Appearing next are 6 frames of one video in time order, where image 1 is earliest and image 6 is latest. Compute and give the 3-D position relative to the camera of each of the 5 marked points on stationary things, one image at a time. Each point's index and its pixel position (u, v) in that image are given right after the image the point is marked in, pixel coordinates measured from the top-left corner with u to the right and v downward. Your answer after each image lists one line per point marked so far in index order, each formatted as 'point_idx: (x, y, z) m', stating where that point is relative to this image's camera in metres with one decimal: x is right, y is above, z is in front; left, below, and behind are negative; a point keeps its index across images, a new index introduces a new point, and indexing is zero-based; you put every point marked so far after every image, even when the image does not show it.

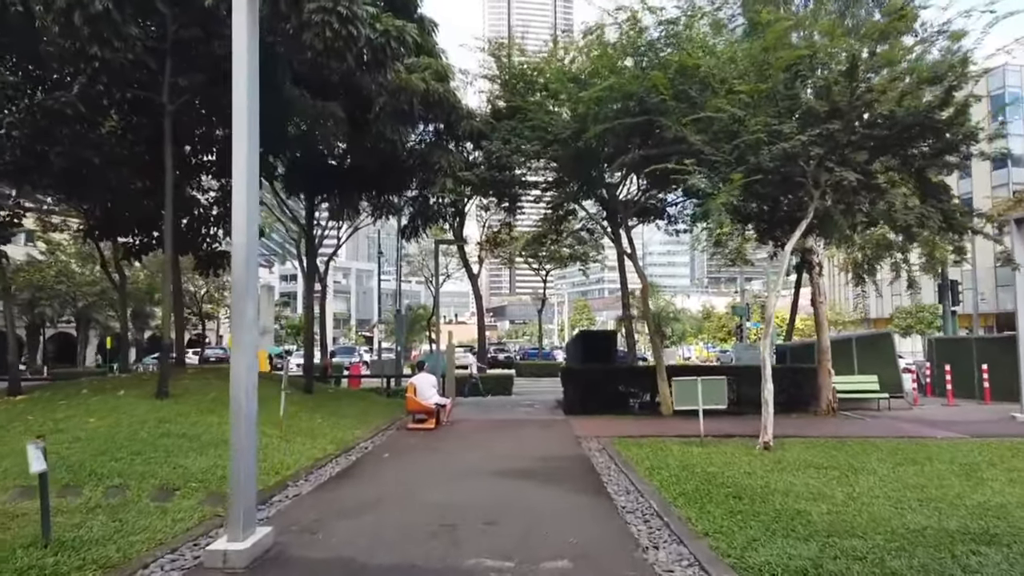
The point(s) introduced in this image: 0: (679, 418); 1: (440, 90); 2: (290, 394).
0: (+4.0, -3.1, +18.1) m
1: (-1.7, +4.8, +18.5) m
2: (-5.5, -2.6, +18.8) m
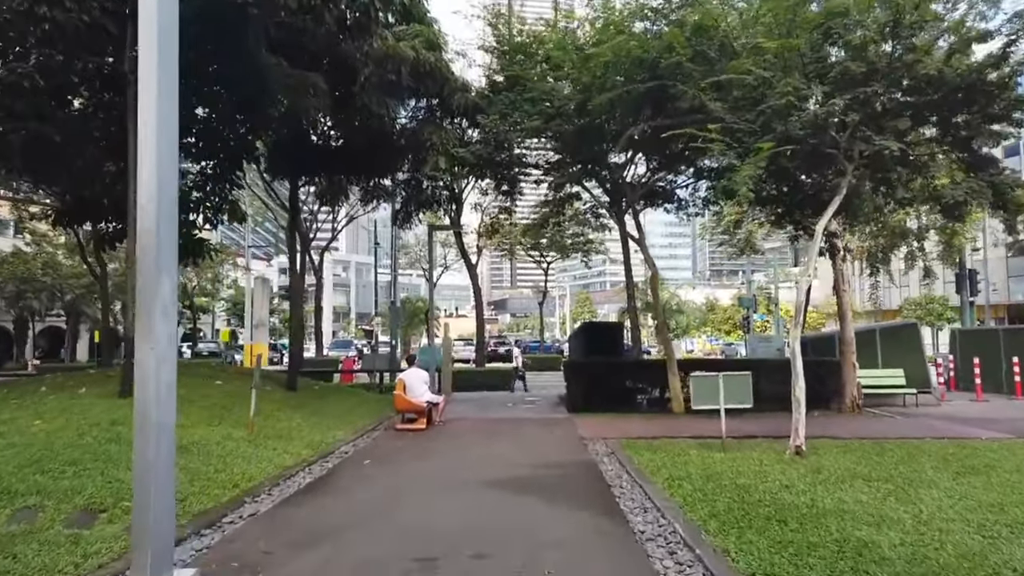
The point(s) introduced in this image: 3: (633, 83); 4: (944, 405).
0: (+3.9, -2.9, +16.6) m
1: (-1.8, +5.1, +17.0) m
2: (-5.5, -2.4, +17.4) m
3: (+2.4, +4.0, +14.8) m
4: (+11.1, -3.0, +19.6) m
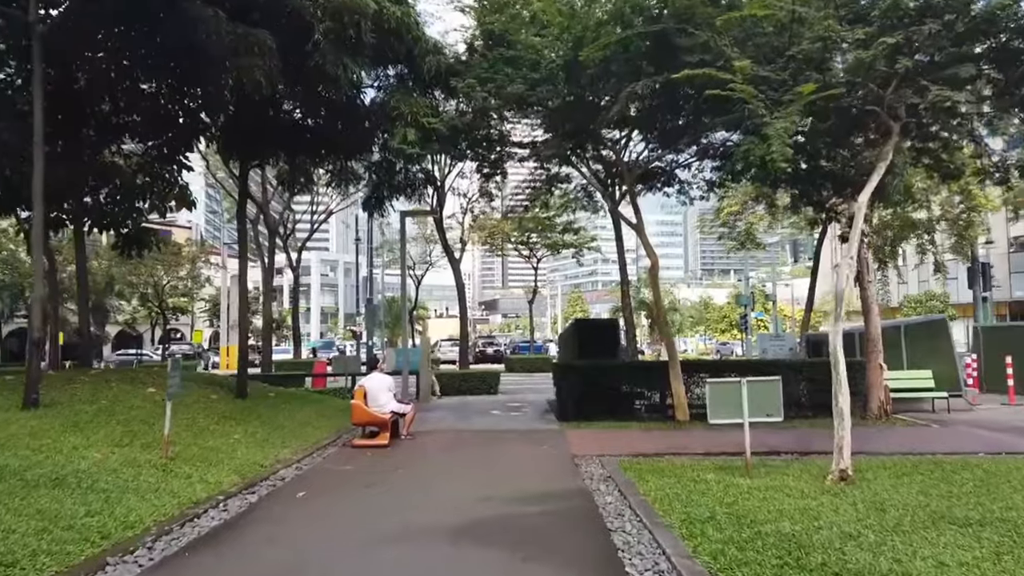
0: (+3.6, -2.7, +14.4) m
1: (-2.2, +5.3, +14.7) m
2: (-5.9, -2.2, +15.0) m
3: (+2.0, +4.2, +12.6) m
4: (+10.7, -2.8, +17.5) m
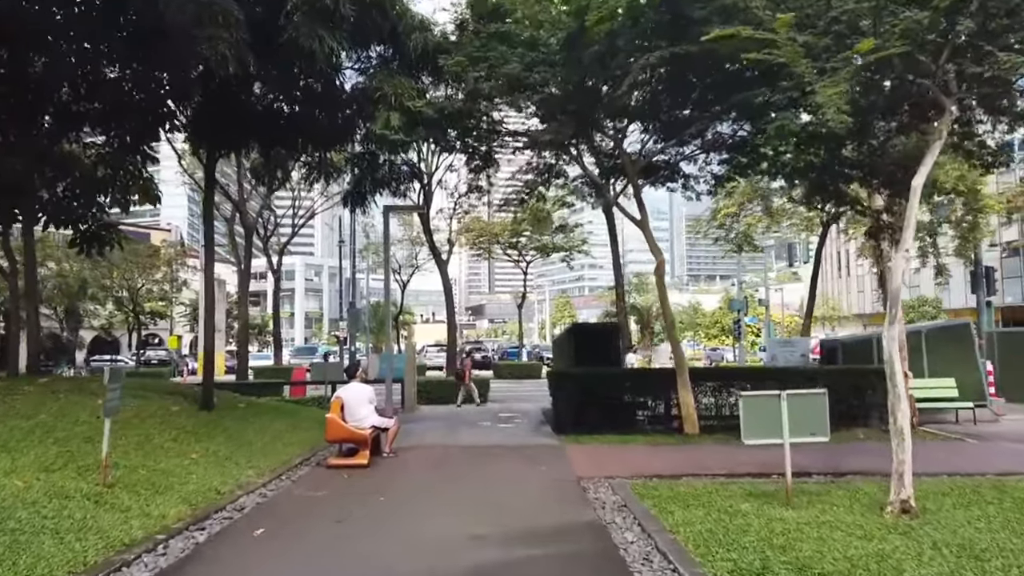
0: (+3.5, -2.7, +13.1) m
1: (-2.3, +5.3, +13.3) m
2: (-6.0, -2.2, +13.5) m
3: (+1.9, +4.2, +11.2) m
4: (+10.6, -2.9, +16.3) m
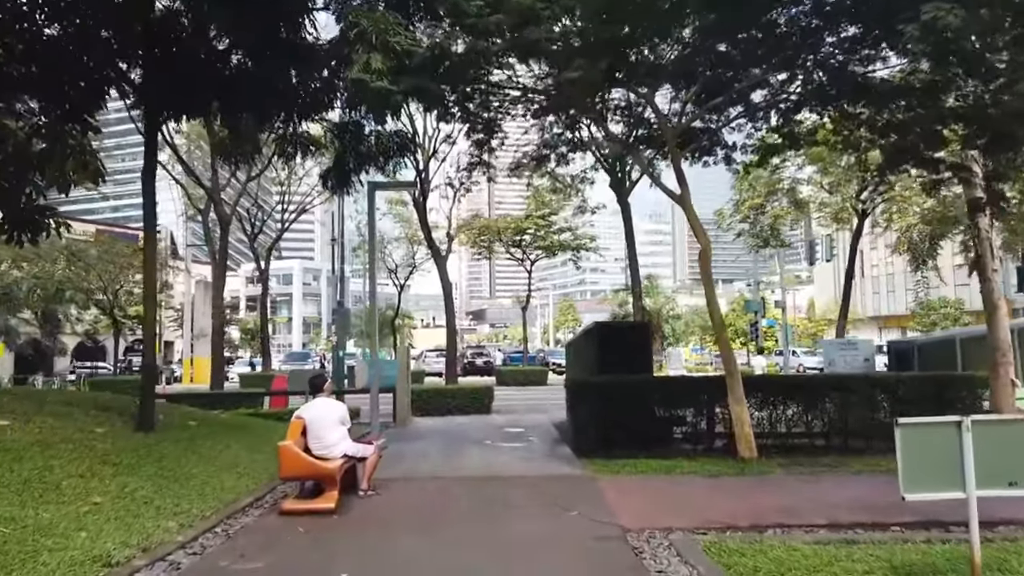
0: (+3.7, -2.5, +10.2) m
1: (-2.1, +5.4, +10.5) m
2: (-5.8, -2.1, +10.7) m
3: (+2.1, +4.4, +8.4) m
4: (+10.8, -2.7, +13.4) m
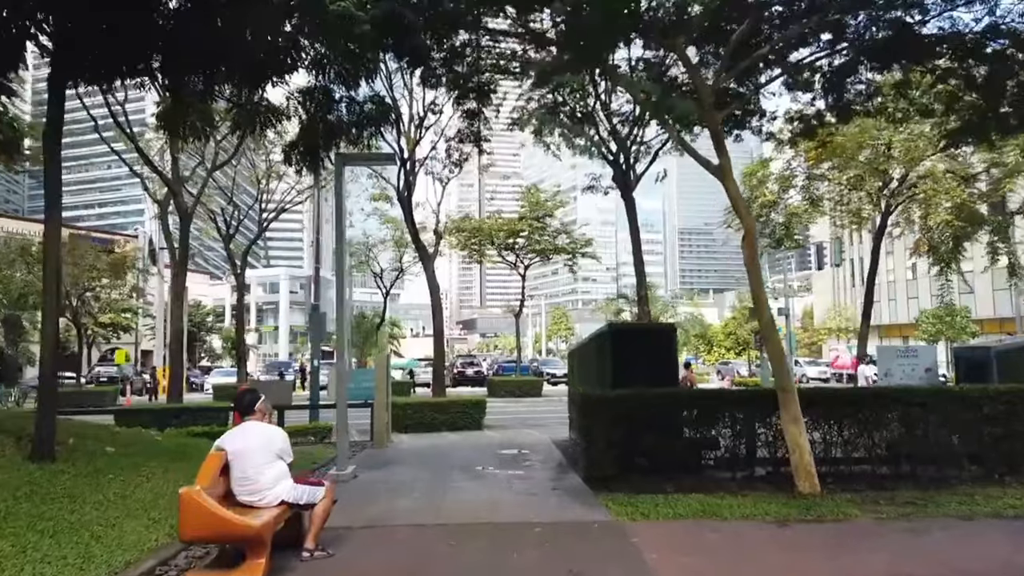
0: (+3.7, -2.4, +7.8) m
1: (-2.1, +5.6, +8.1) m
2: (-5.8, -1.9, +8.1) m
3: (+2.1, +4.5, +6.1) m
4: (+10.8, -2.6, +11.1) m
